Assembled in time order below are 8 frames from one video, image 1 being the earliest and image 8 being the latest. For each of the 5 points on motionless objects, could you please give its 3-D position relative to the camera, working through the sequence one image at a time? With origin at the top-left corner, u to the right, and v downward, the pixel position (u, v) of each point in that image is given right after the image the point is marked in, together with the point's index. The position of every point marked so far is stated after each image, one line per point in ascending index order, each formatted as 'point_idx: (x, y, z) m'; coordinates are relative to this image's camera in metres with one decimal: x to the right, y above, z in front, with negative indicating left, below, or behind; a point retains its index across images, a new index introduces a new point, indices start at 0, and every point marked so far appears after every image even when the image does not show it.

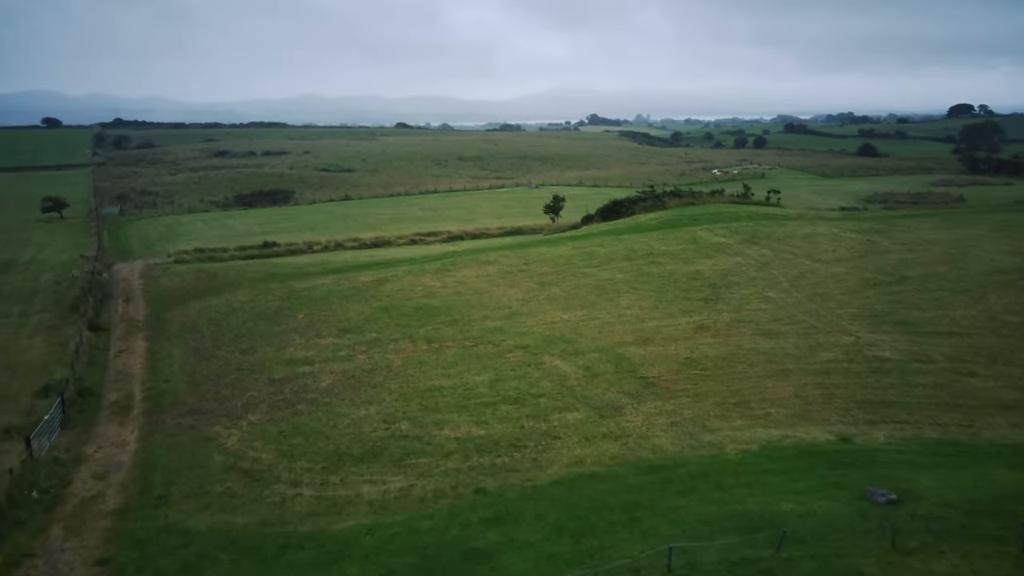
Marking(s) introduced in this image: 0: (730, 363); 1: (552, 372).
0: (+4.9, -1.7, +19.0) m
1: (+0.9, -1.9, +18.9) m
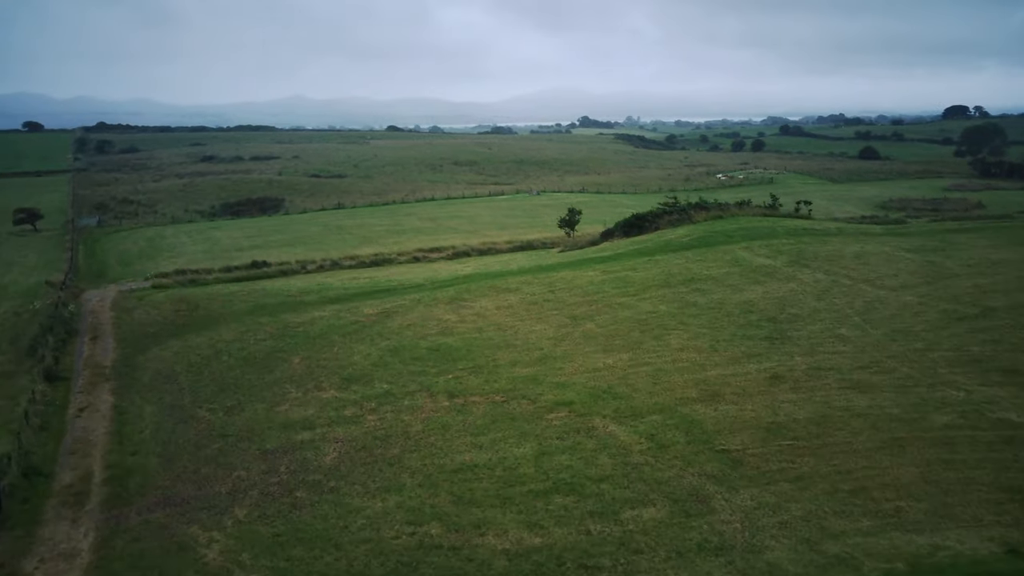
0: (+5.7, -2.6, +15.6) m
1: (+1.7, -2.8, +15.4) m
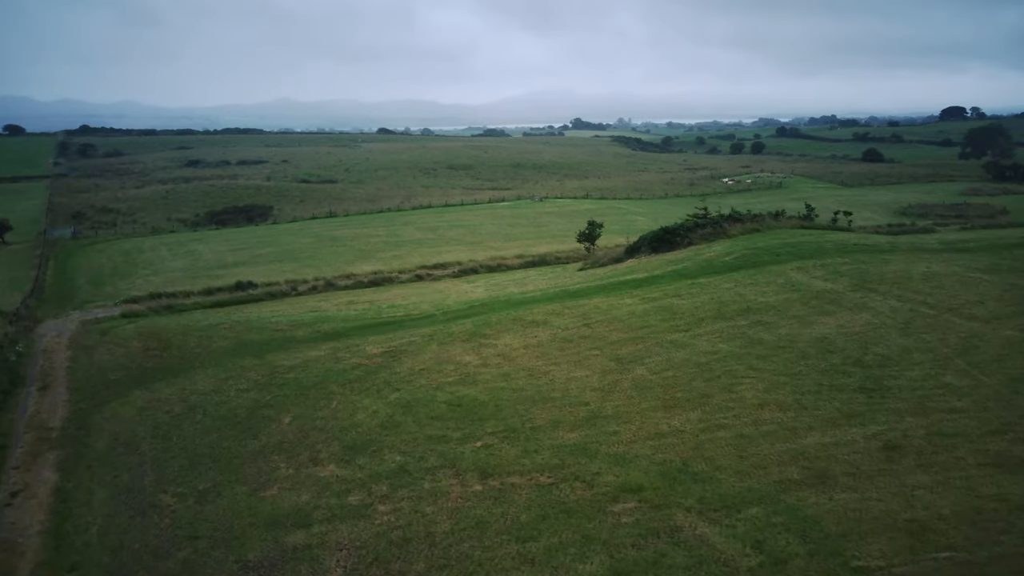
0: (+6.6, -3.4, +11.8) m
1: (+2.6, -3.6, +11.6) m
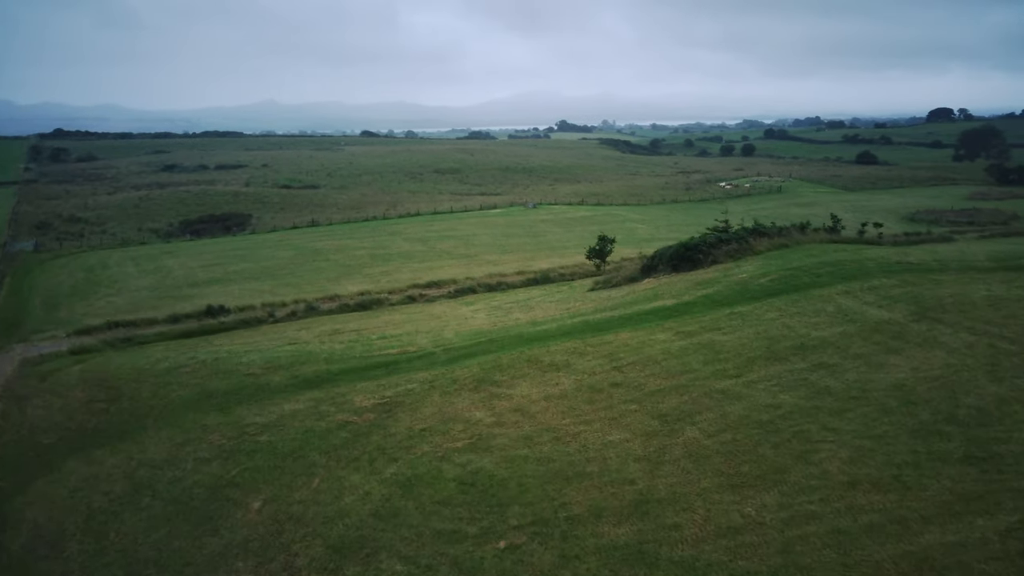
0: (+7.1, -4.1, +8.5) m
1: (+3.1, -4.4, +8.2) m
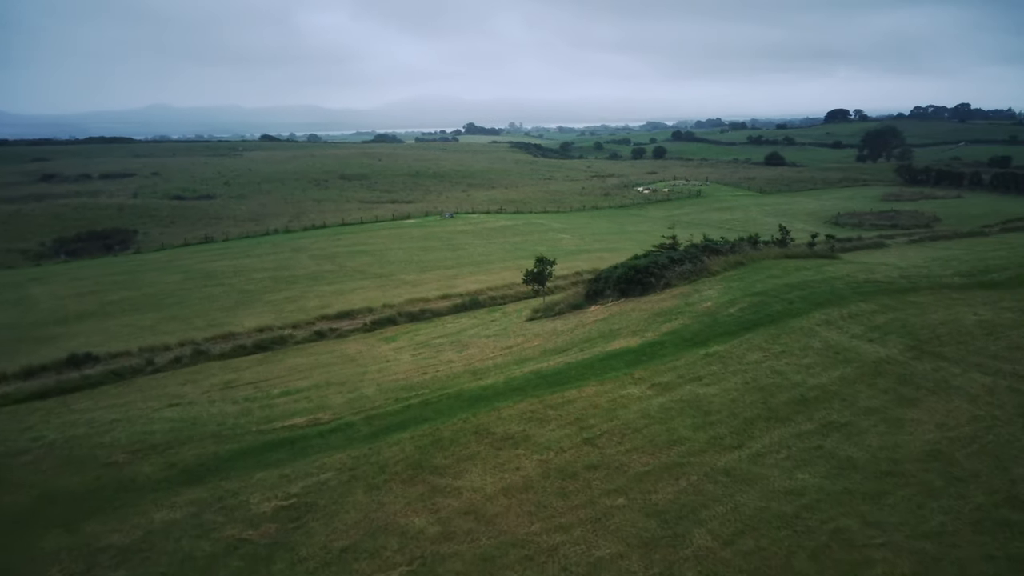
0: (+7.3, -4.9, +5.3) m
1: (+3.3, -5.2, +4.6) m
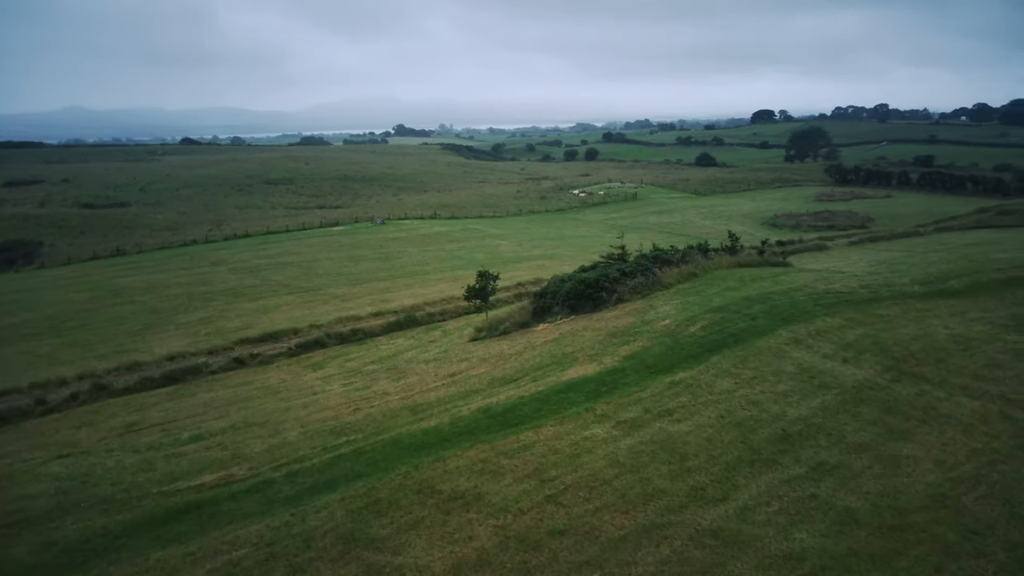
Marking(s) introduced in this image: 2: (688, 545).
0: (+7.3, -5.2, +3.8) m
1: (+3.4, -5.6, +2.8) m
2: (+2.3, -3.4, +11.3) m
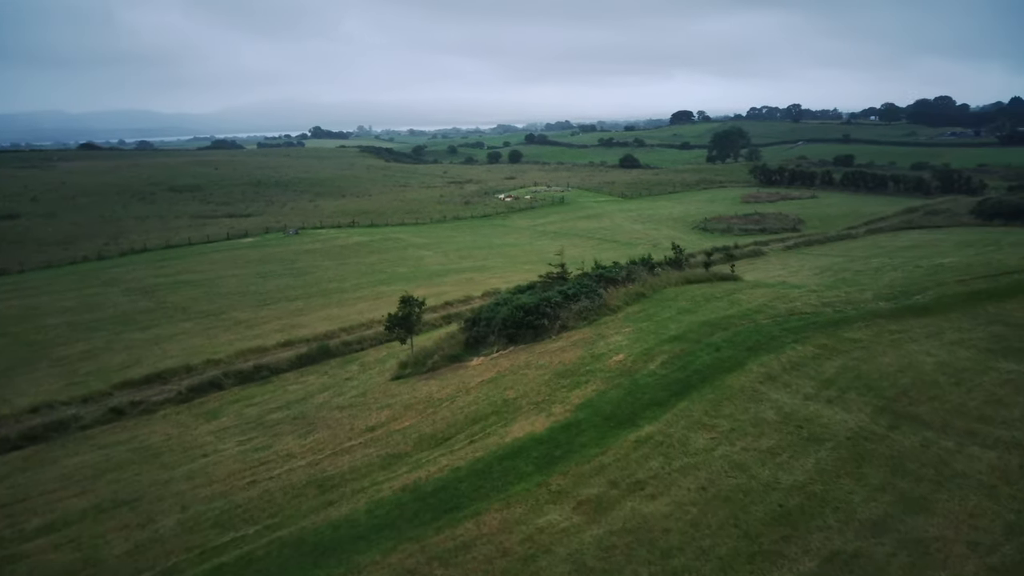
0: (+7.4, -5.7, +1.3) m
1: (+3.6, -6.2, 0.0) m
2: (+1.7, -4.0, +8.4) m
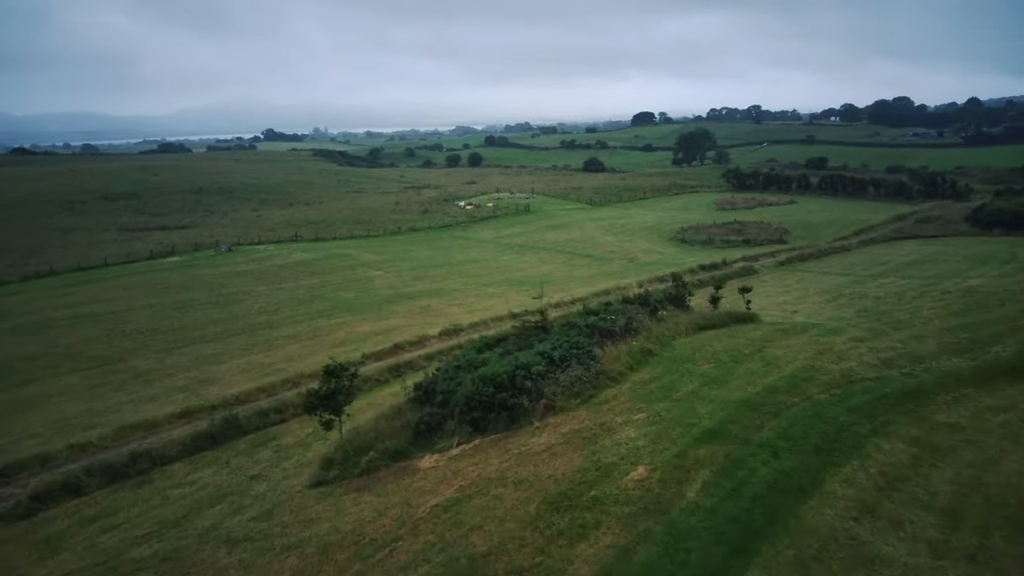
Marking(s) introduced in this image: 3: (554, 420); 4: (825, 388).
0: (+7.7, -6.8, -4.2) m
1: (+4.1, -7.3, -5.7) m
2: (+1.7, -5.2, +2.7) m
3: (+0.8, -2.2, +15.1) m
4: (+5.9, -1.8, +16.2) m
